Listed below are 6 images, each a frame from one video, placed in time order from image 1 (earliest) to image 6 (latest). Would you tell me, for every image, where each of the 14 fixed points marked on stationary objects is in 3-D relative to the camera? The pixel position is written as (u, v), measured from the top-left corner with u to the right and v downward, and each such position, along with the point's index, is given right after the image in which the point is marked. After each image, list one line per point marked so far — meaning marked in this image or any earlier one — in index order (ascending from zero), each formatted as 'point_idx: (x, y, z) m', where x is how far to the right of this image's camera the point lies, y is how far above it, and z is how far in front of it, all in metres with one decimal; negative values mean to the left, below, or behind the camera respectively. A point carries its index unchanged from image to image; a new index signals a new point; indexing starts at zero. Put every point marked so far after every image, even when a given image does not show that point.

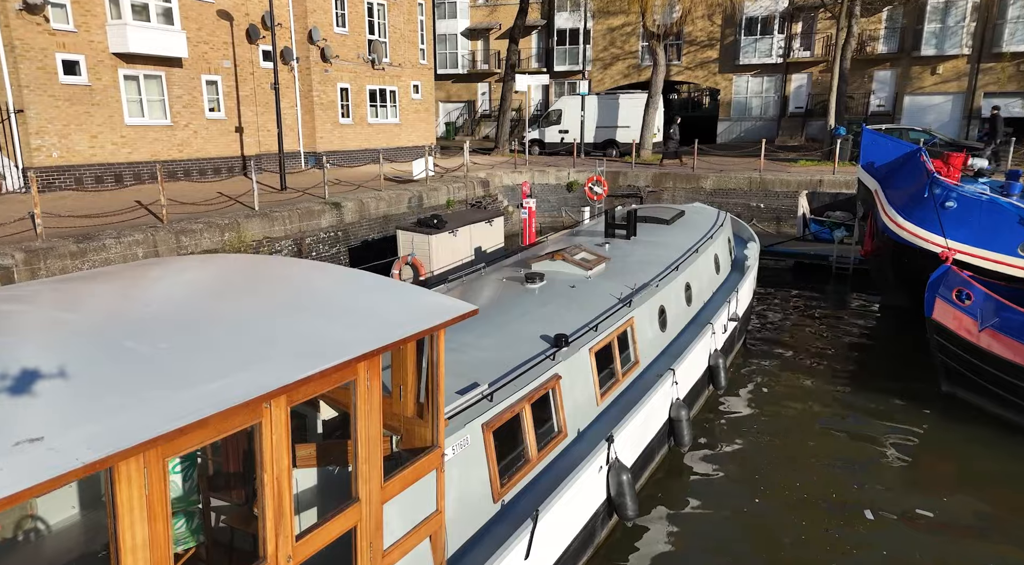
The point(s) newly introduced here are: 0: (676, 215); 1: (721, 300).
0: (+2.9, +1.2, +11.6) m
1: (+3.3, -0.3, +10.2) m
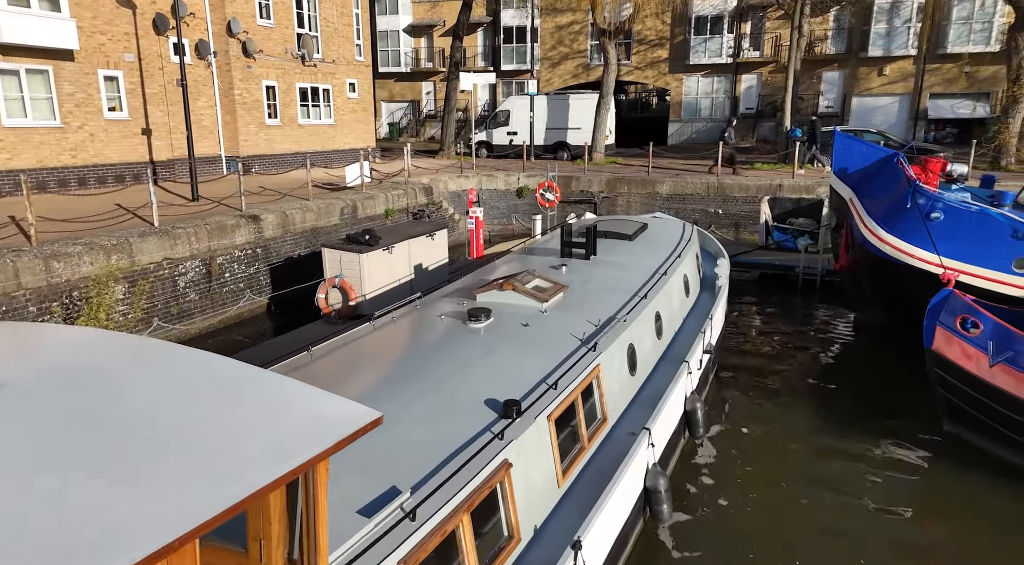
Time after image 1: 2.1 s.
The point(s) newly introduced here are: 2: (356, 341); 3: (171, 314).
0: (+2.0, +0.9, +10.3) m
1: (+2.5, -0.6, +8.9) m
2: (-1.5, -0.6, +6.4) m
3: (-5.6, -0.5, +10.9) m
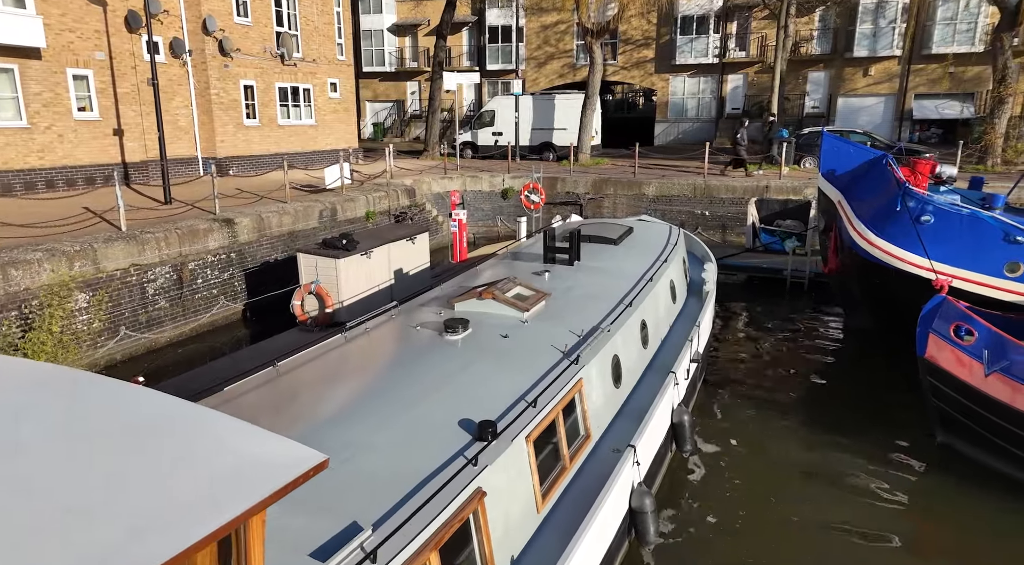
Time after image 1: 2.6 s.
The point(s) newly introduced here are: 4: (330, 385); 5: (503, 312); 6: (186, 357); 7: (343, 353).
0: (+1.7, +0.8, +10.0) m
1: (+2.2, -0.7, +8.7) m
2: (-1.7, -0.6, +6.0) m
3: (-5.9, -0.6, +10.5) m
4: (-1.5, -0.8, +5.4) m
5: (-0.1, -0.3, +6.8) m
6: (-5.2, -1.2, +10.6) m
7: (-1.6, -0.6, +6.1) m
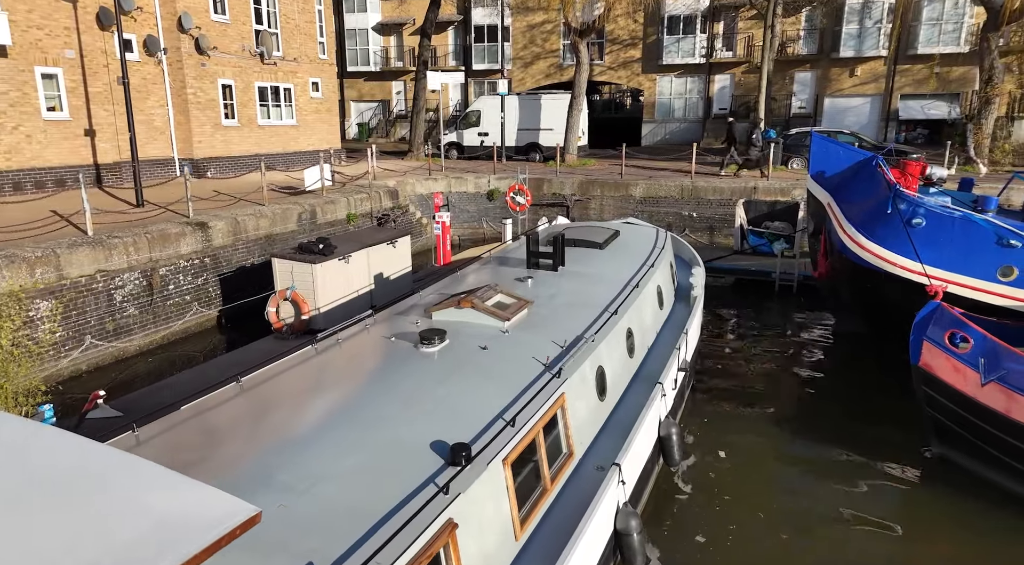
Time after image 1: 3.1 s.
0: (+1.4, +0.7, +9.8) m
1: (+2.0, -0.8, +8.4) m
2: (-1.9, -0.7, +5.7) m
3: (-6.2, -0.7, +10.1) m
4: (-1.7, -0.9, +5.0) m
5: (-0.3, -0.4, +6.5) m
6: (-5.5, -1.3, +10.2) m
7: (-1.7, -0.7, +5.7) m
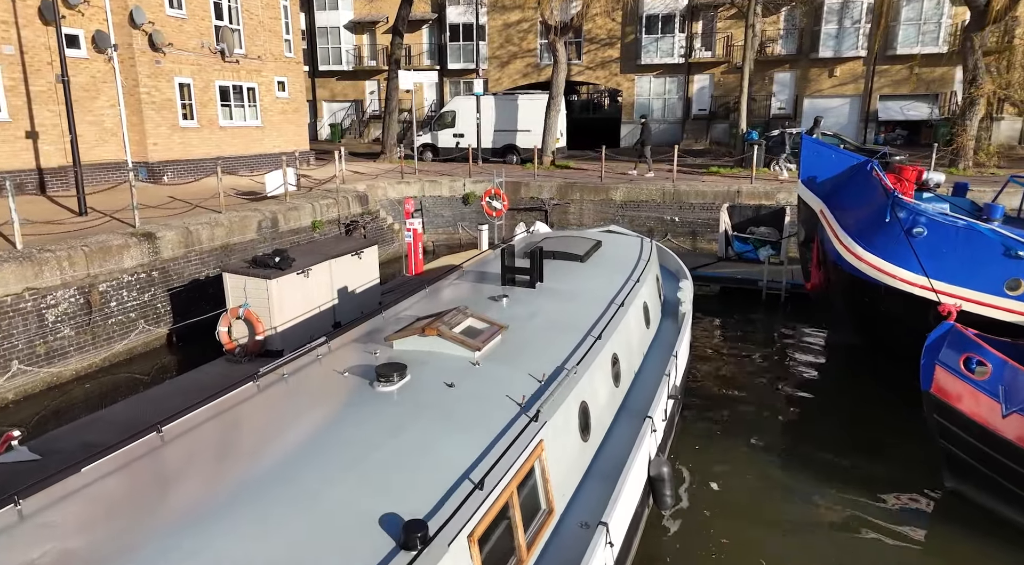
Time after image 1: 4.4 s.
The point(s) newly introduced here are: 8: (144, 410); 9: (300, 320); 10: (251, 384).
0: (+1.1, +0.5, +9.0) m
1: (+1.7, -1.0, +7.7) m
2: (-2.1, -1.0, +4.8) m
3: (-6.5, -1.0, +9.1) m
4: (-1.9, -1.1, +4.2) m
5: (-0.5, -0.6, +5.7) m
6: (-5.8, -1.6, +9.2) m
7: (-2.0, -1.0, +4.9) m
8: (-4.5, -1.5, +8.0) m
9: (-3.1, -0.5, +9.7) m
10: (-2.1, -0.8, +5.3) m
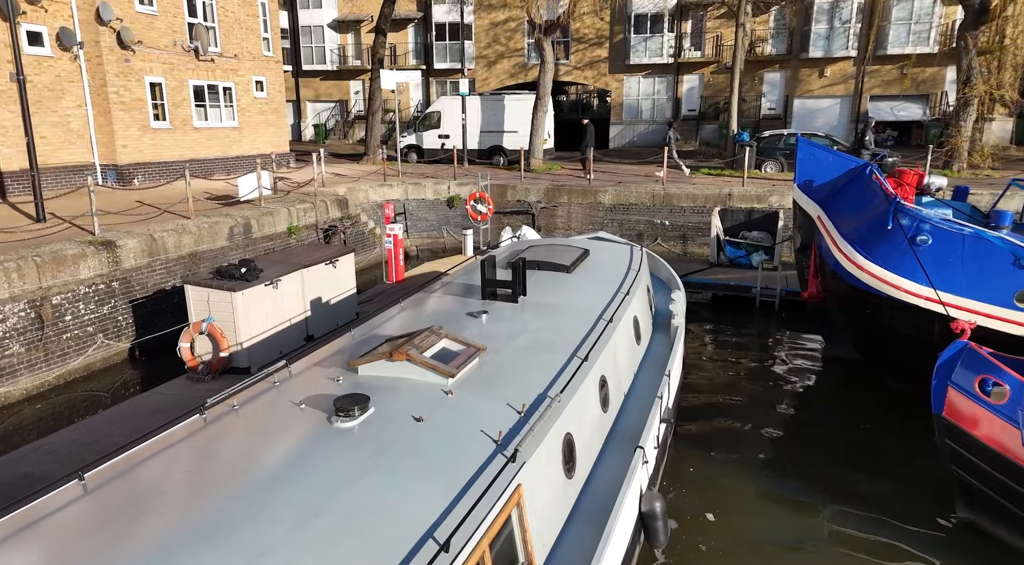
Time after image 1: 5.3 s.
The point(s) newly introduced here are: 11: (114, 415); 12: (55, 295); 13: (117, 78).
0: (+0.8, +0.3, +8.5) m
1: (+1.5, -1.1, +7.2) m
2: (-2.3, -1.1, +4.3) m
3: (-6.8, -1.2, +8.4) m
4: (-2.0, -1.3, +3.6) m
5: (-0.7, -0.8, +5.2) m
6: (-6.1, -1.7, +8.6) m
7: (-2.1, -1.1, +4.3) m
8: (-4.7, -1.7, +7.4) m
9: (-3.4, -0.7, +9.1) m
10: (-2.3, -1.0, +4.7) m
11: (-4.8, -1.6, +8.0) m
12: (-6.4, -0.2, +9.3) m
13: (-9.3, +4.8, +15.6) m
